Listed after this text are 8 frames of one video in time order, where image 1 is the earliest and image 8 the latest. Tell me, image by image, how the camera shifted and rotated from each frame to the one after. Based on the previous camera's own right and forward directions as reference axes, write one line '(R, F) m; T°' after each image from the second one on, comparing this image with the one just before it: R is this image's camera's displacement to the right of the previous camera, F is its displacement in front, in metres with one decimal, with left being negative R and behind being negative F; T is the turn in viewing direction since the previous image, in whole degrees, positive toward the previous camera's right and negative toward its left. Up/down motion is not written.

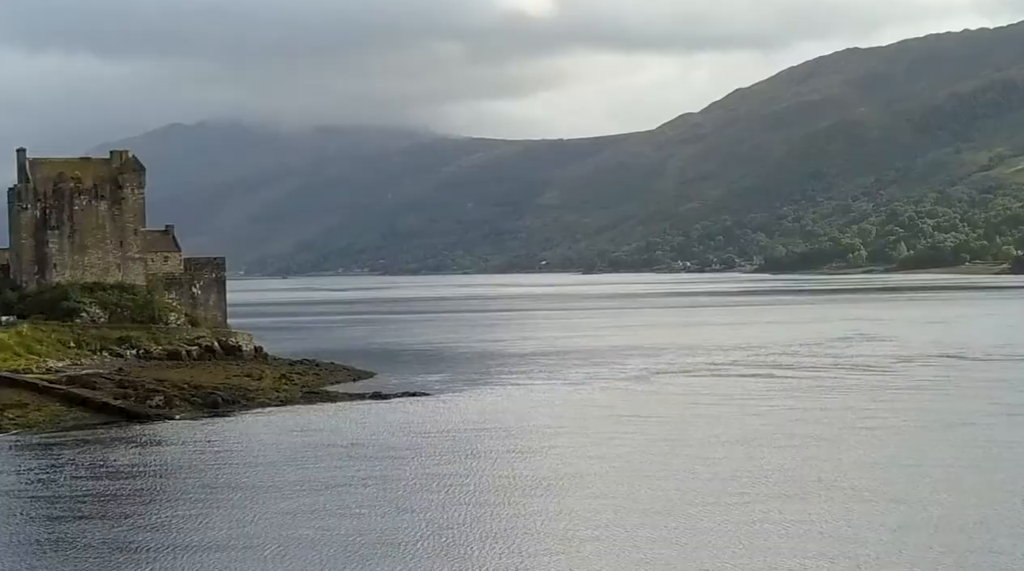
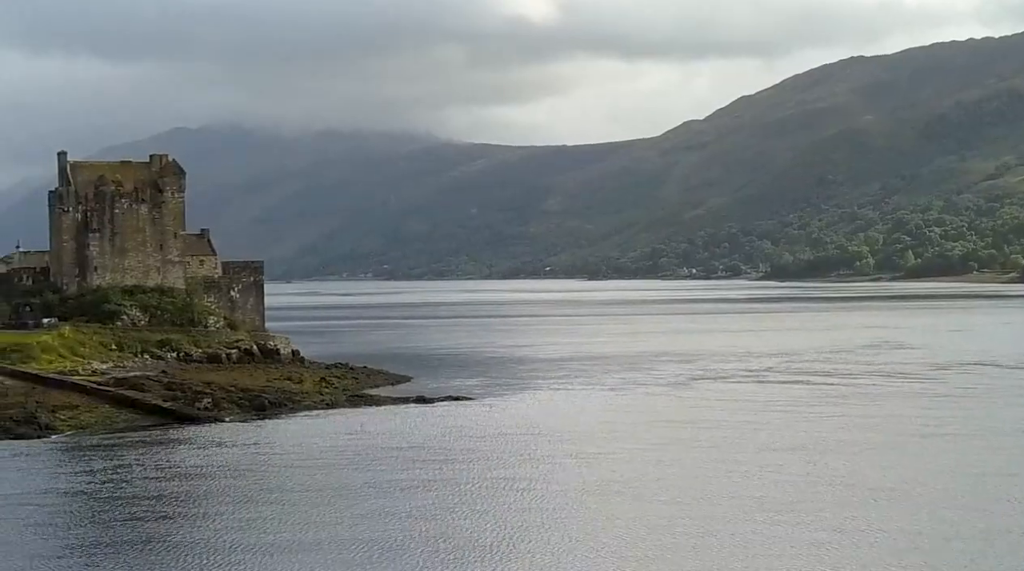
(-1.7, -0.5) m; 0°
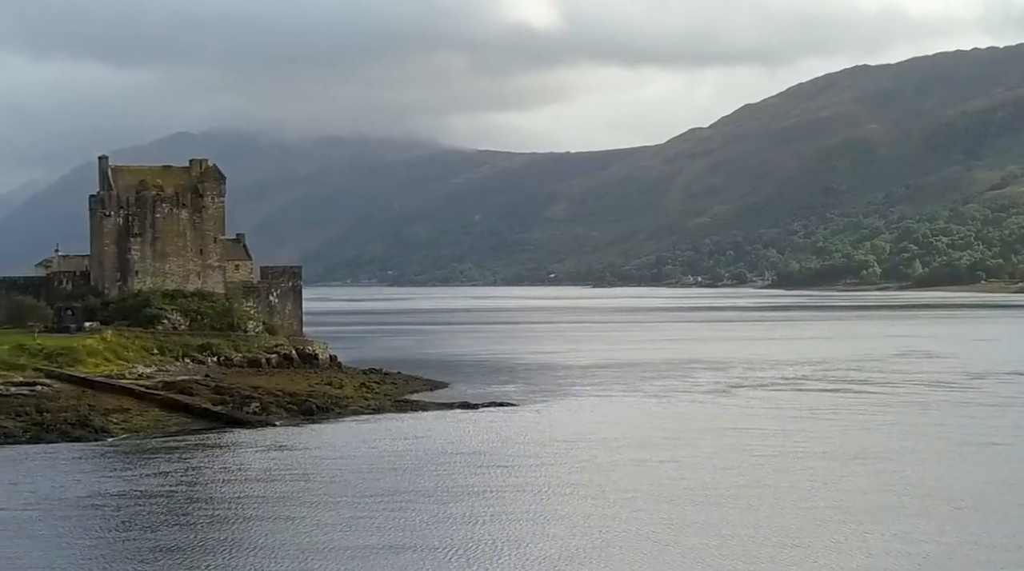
(-1.7, -0.4) m; 0°
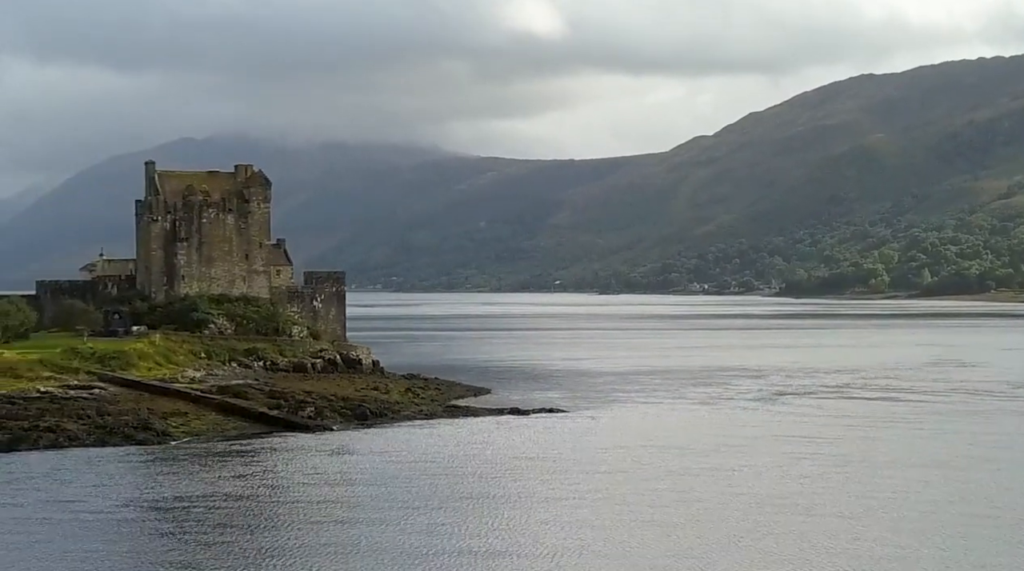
(-2.0, -0.4) m; 0°
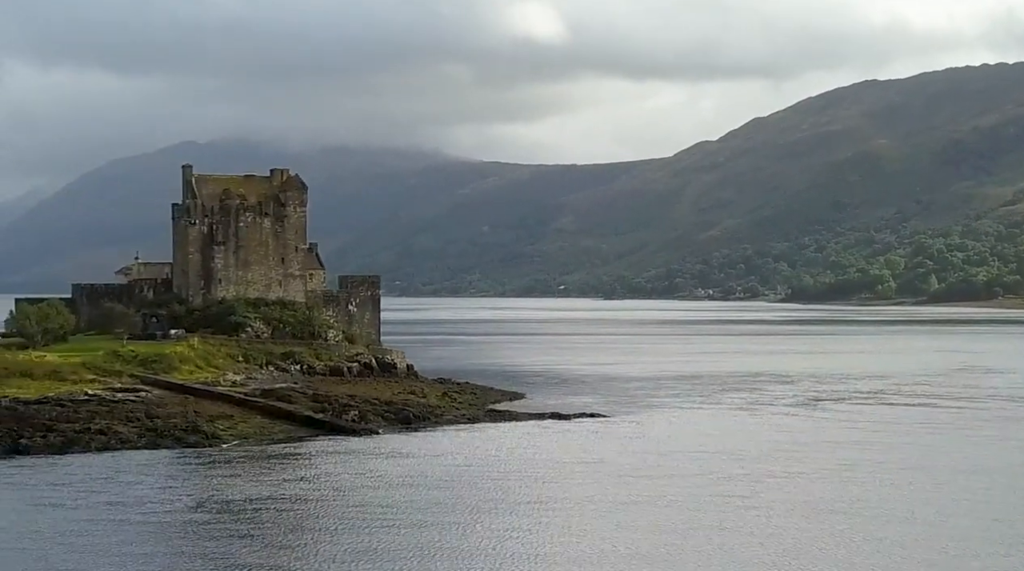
(-1.6, -0.3) m; 0°
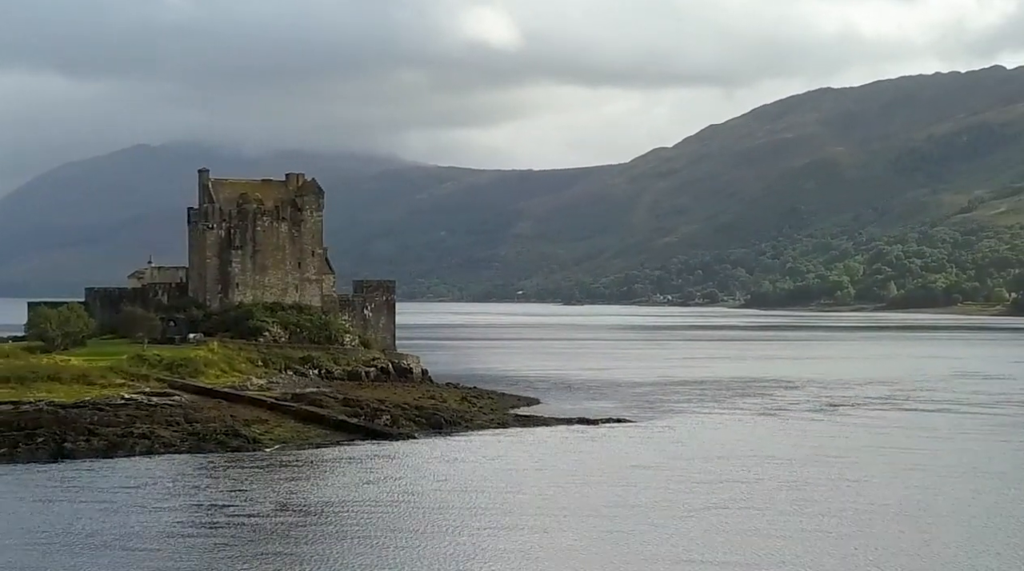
(-3.0, -0.3) m; +2°
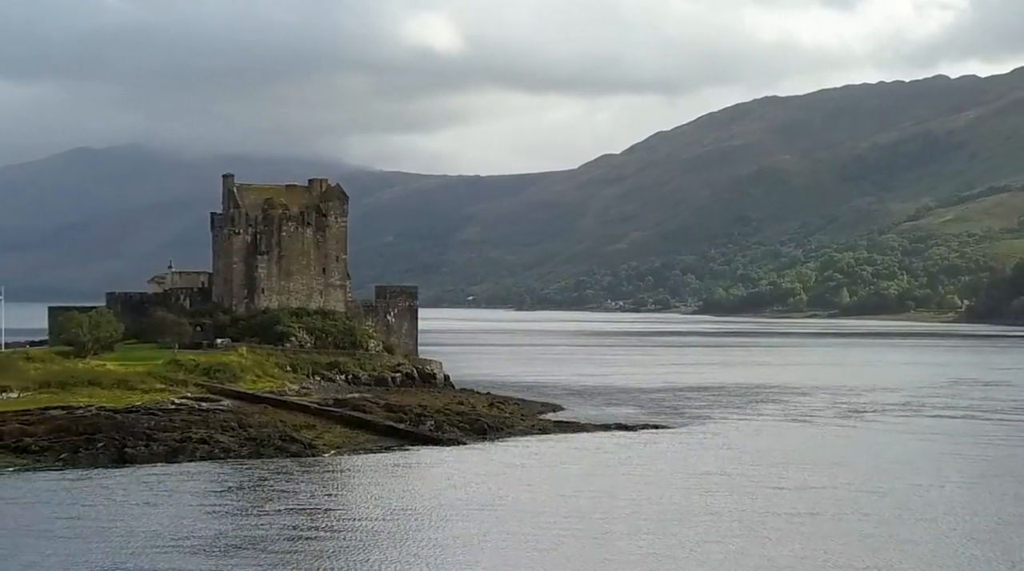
(-3.8, -0.4) m; +2°
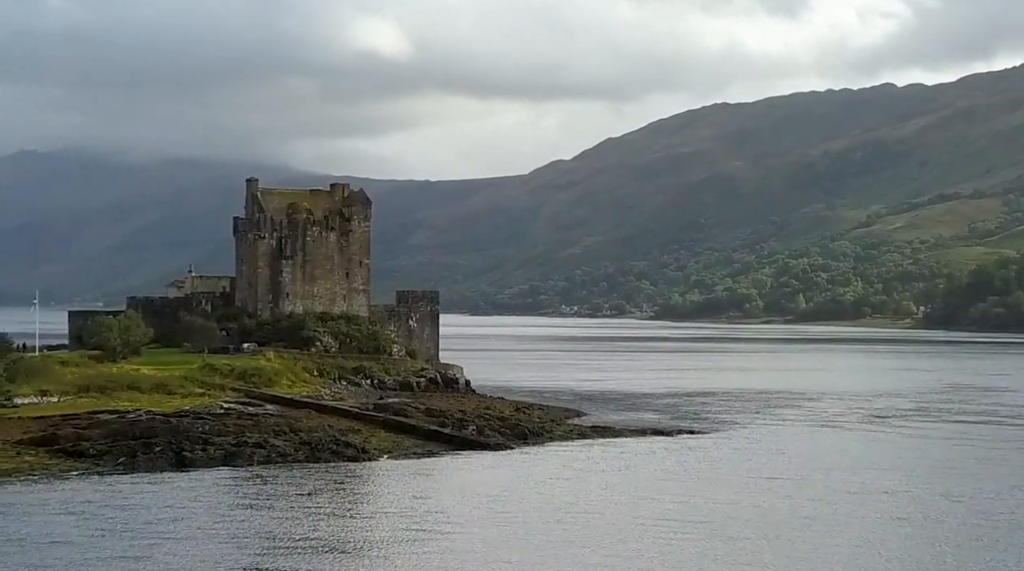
(-3.6, -0.3) m; +2°
